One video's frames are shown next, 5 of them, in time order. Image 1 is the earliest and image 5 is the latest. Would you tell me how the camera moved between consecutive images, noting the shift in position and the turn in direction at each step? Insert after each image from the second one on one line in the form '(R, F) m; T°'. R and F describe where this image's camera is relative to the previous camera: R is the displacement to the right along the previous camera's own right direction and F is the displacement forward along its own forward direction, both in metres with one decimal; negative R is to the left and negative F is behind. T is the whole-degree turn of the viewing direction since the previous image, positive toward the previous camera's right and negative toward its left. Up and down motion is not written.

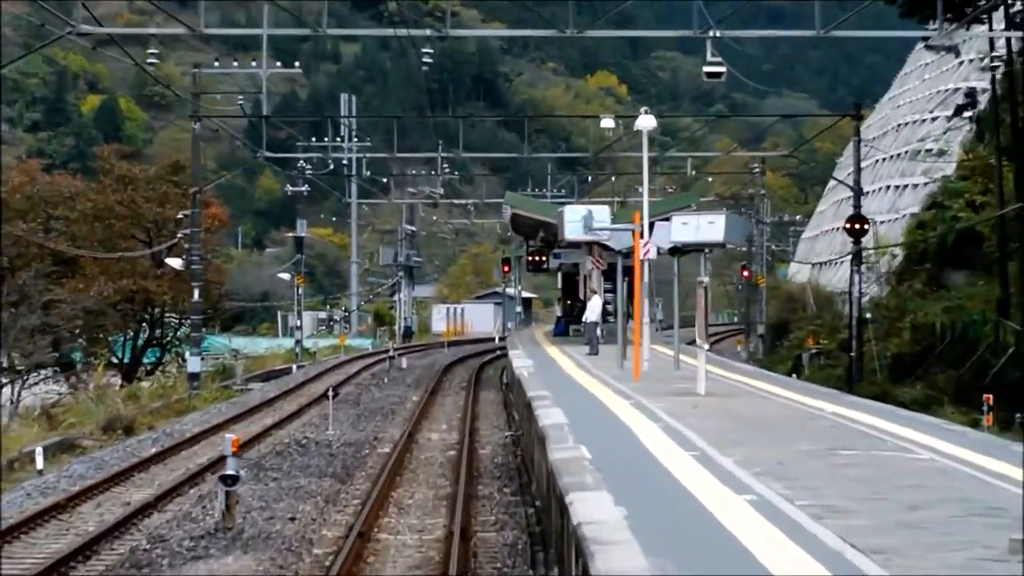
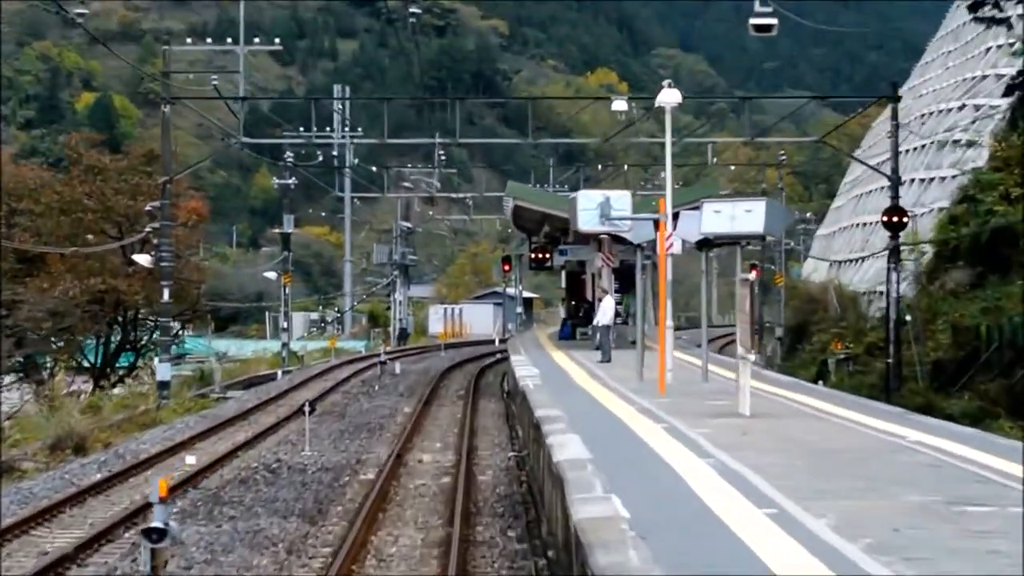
(0.0, +1.4) m; 0°
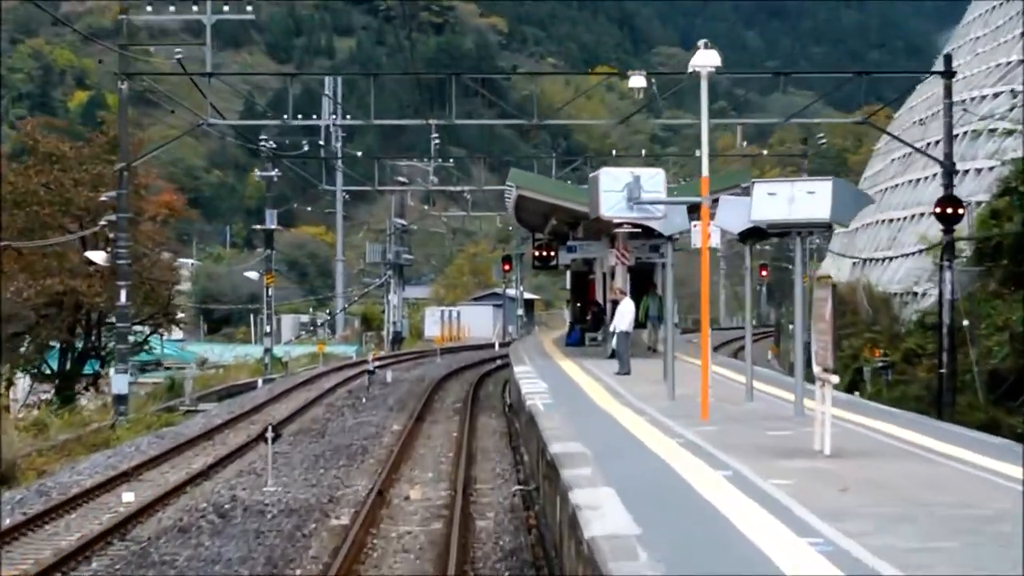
(0.0, +1.5) m; 0°
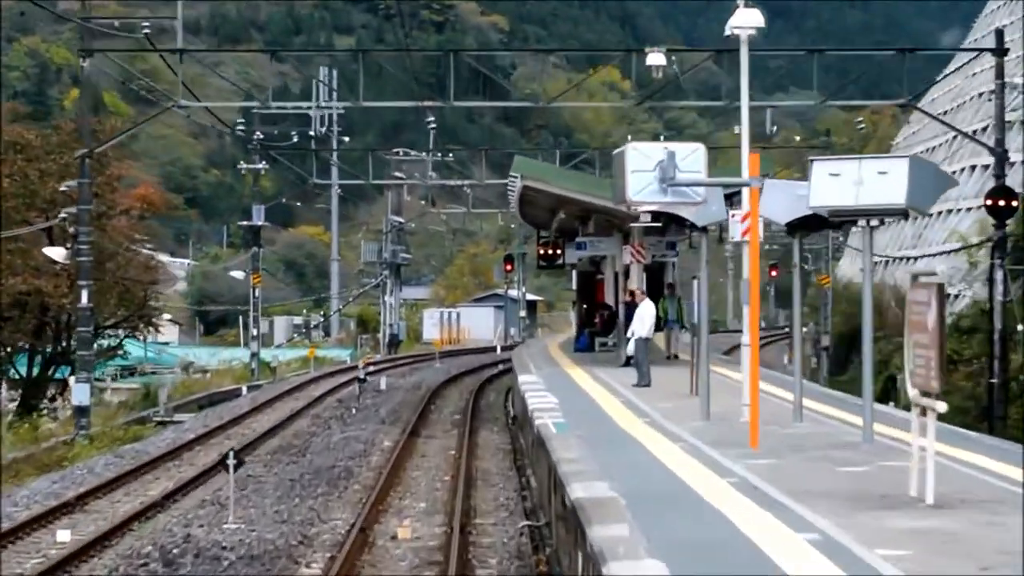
(0.0, +1.2) m; 0°
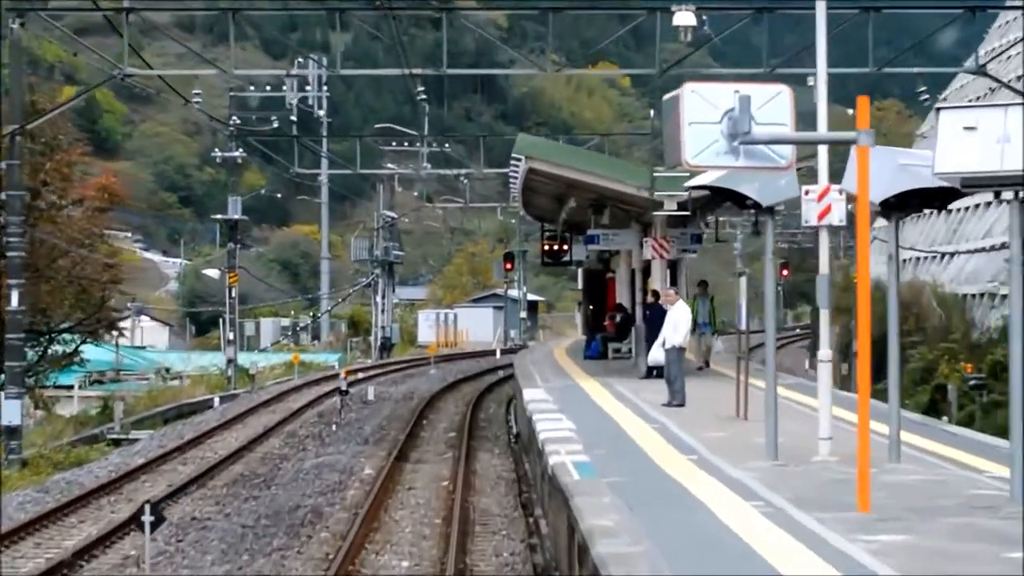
(0.0, +1.5) m; 0°
